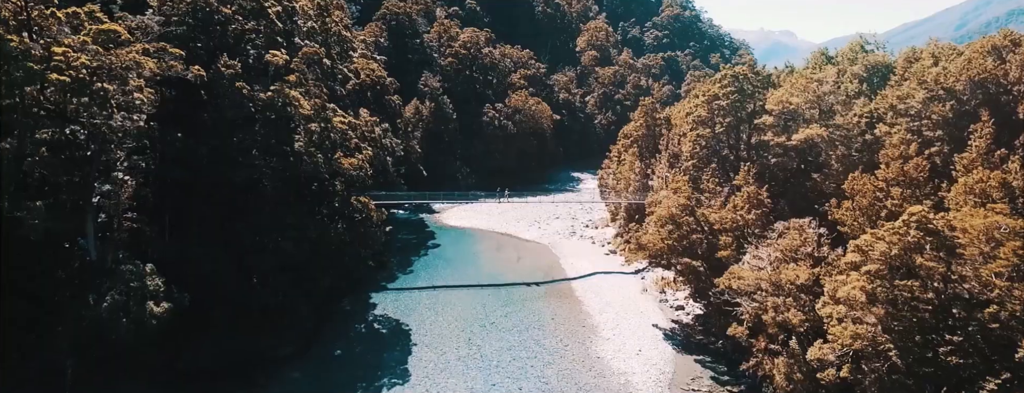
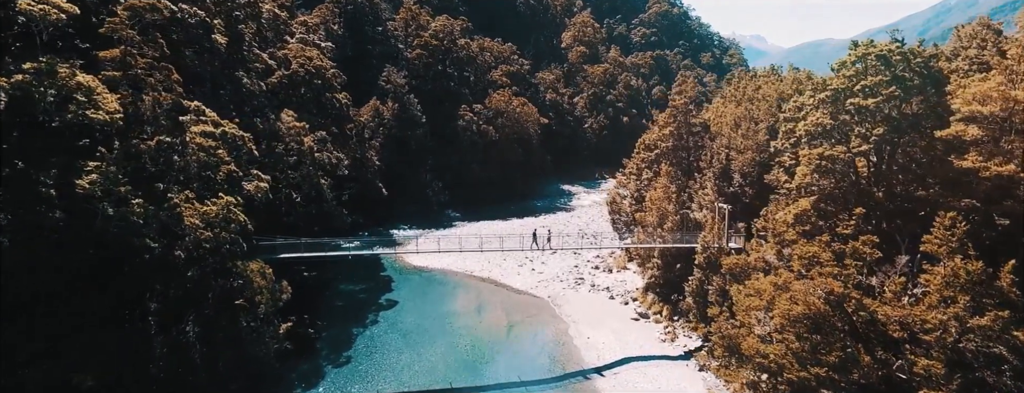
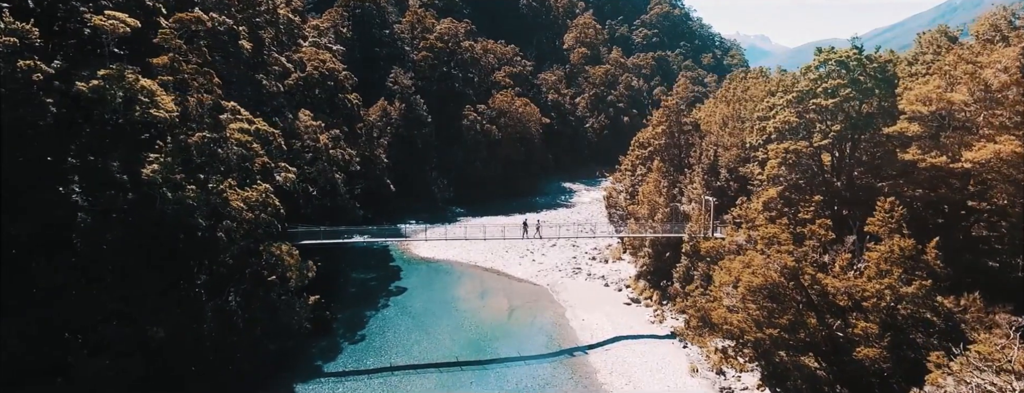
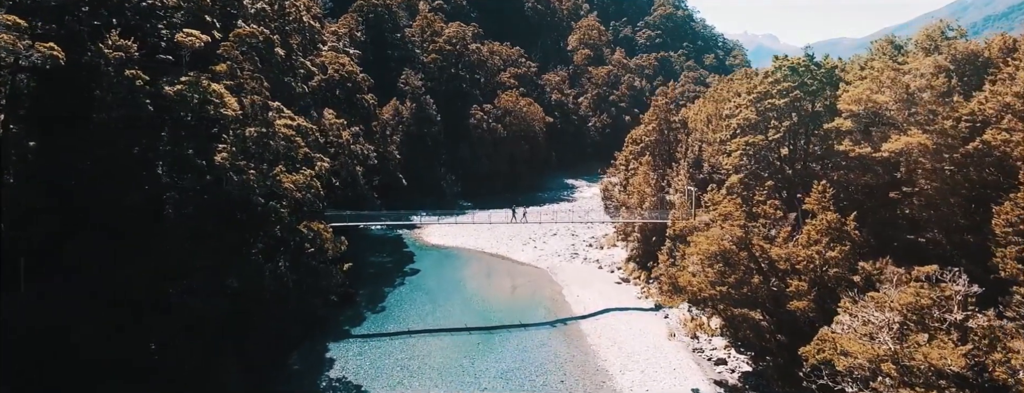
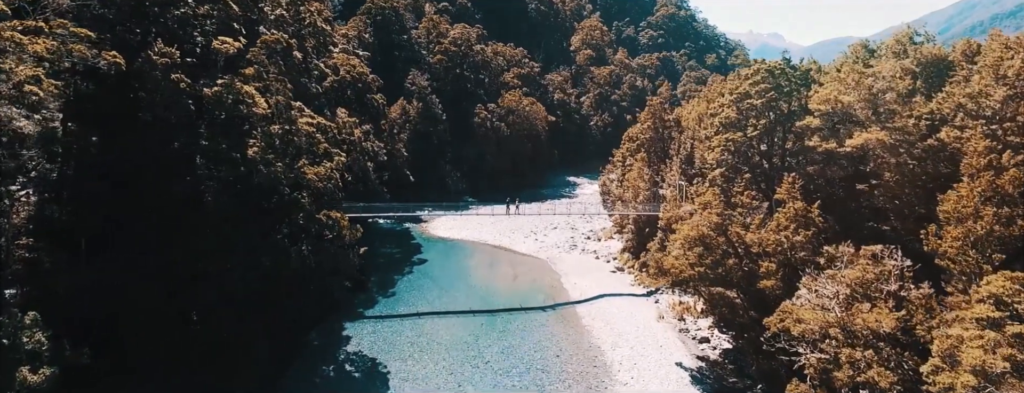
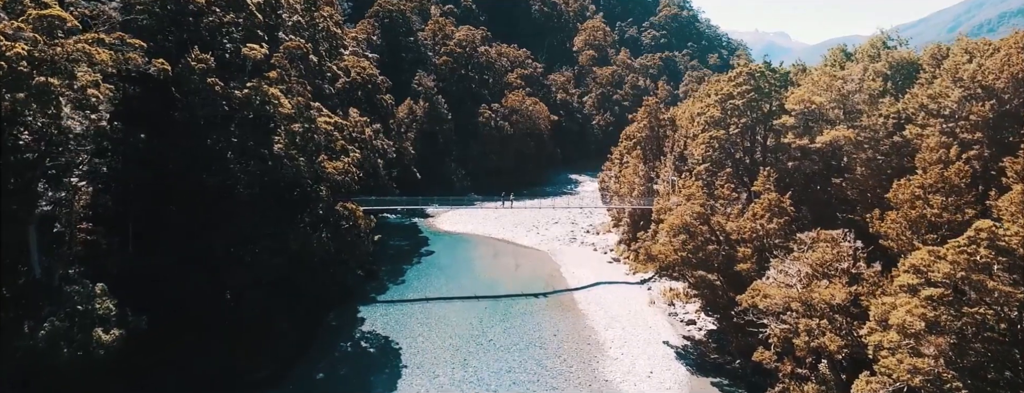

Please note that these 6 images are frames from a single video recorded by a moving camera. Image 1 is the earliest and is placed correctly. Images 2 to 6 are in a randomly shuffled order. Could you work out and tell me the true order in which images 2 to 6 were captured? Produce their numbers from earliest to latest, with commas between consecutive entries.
6, 5, 4, 3, 2
